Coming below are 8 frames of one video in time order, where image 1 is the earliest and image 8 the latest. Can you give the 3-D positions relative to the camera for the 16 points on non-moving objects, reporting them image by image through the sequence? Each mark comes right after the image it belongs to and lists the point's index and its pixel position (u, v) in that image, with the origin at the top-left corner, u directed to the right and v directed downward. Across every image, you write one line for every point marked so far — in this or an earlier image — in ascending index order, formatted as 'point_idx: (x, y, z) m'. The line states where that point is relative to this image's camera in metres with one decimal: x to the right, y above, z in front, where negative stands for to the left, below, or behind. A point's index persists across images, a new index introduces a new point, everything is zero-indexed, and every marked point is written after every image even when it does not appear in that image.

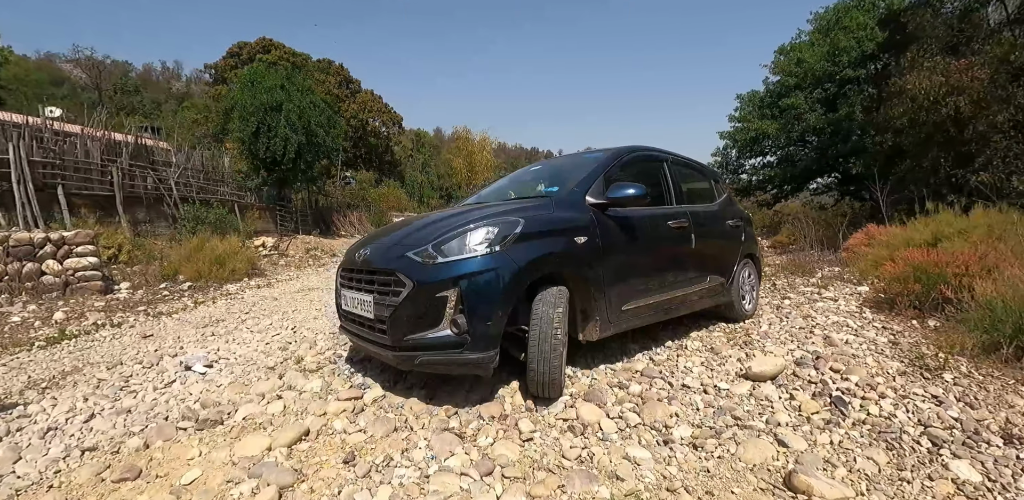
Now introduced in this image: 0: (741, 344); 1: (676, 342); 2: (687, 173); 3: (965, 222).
0: (+1.8, -0.8, +3.6) m
1: (+1.4, -0.8, +3.7) m
2: (+2.2, +0.7, +4.9) m
3: (+7.0, +0.5, +7.1) m
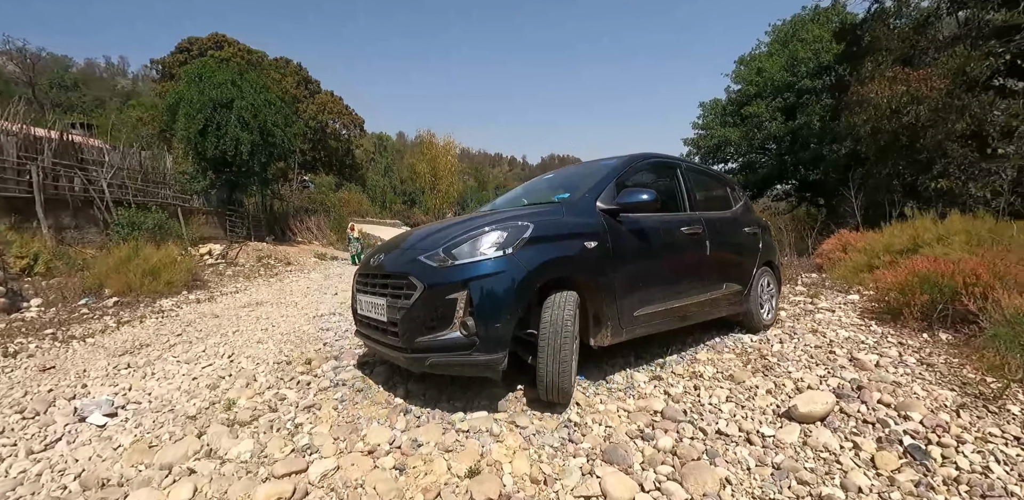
0: (+1.8, -0.8, +3.1) m
1: (+1.3, -0.9, +3.2) m
2: (+2.0, +0.6, +4.5) m
3: (+6.6, +0.4, +7.0) m
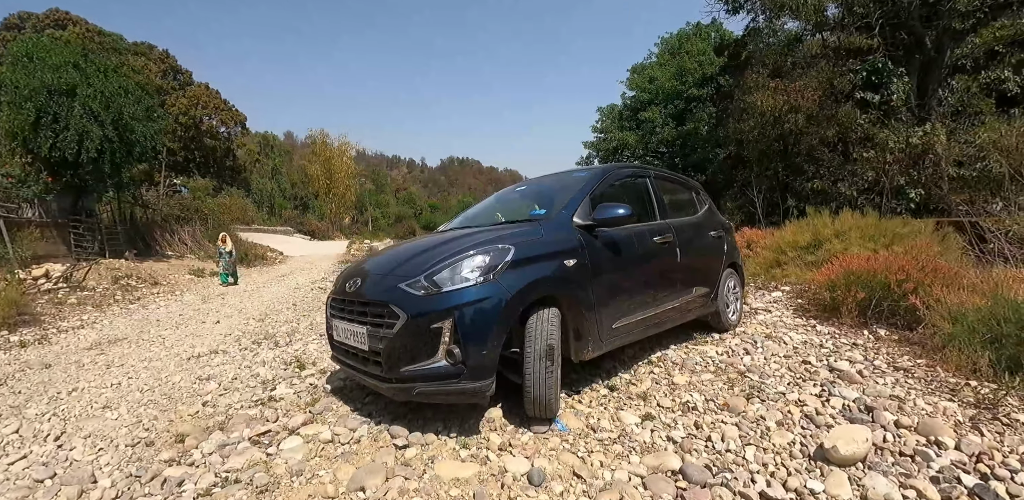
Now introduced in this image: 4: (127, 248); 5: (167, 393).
0: (+1.5, -0.9, +2.8) m
1: (+1.0, -0.9, +2.8) m
2: (+1.5, +0.6, +4.2) m
3: (+5.4, +0.5, +7.6) m
4: (-10.3, 0.0, +12.0) m
5: (-2.8, -1.2, +3.6) m
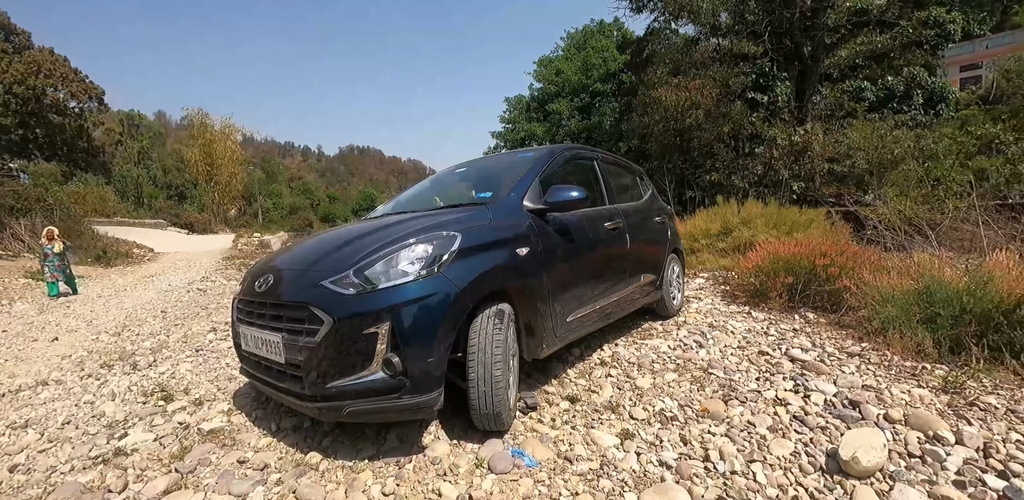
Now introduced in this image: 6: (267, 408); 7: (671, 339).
0: (+1.2, -0.8, +2.5) m
1: (+0.7, -0.9, +2.5) m
2: (+0.9, +0.7, +3.9) m
3: (+4.1, +0.7, +8.0) m
4: (-12.2, +0.1, +9.2) m
5: (-3.2, -1.1, +2.5) m
6: (-1.5, -0.9, +2.7) m
7: (+1.3, -0.7, +3.6) m
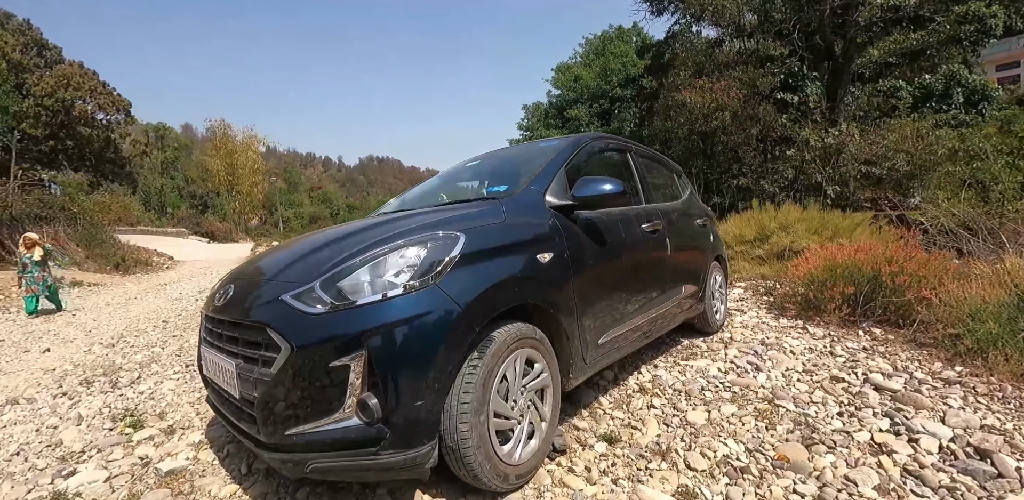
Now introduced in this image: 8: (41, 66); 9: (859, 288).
0: (+1.3, -0.8, +2.0) m
1: (+0.8, -0.9, +2.0) m
2: (+1.0, +0.6, +3.4) m
3: (+4.4, +0.6, +7.4) m
4: (-11.8, -0.1, +9.2) m
5: (-3.1, -1.2, +2.1) m
6: (-1.3, -1.0, +2.2) m
7: (+1.4, -0.7, +3.1) m
8: (-19.6, +7.7, +18.6) m
9: (+3.0, -0.3, +3.9) m
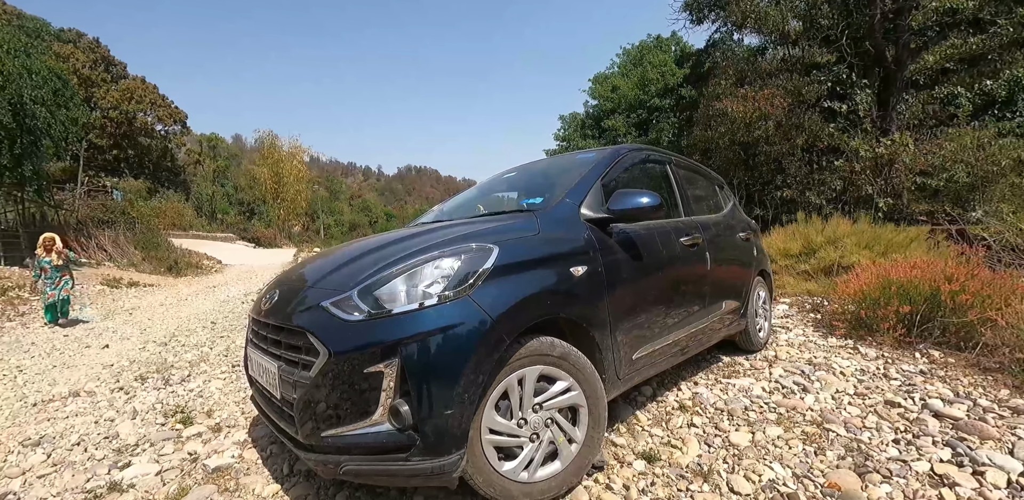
0: (+1.5, -0.9, +1.9) m
1: (+1.0, -0.9, +1.9) m
2: (+1.3, +0.5, +3.3) m
3: (+5.0, +0.3, +7.1) m
4: (-11.1, -0.1, +10.1) m
5: (-2.9, -1.2, +2.3) m
6: (-1.2, -1.0, +2.3) m
7: (+1.6, -0.8, +3.0) m
8: (-18.1, +7.6, +20.0) m
9: (+3.3, -0.5, +3.6) m
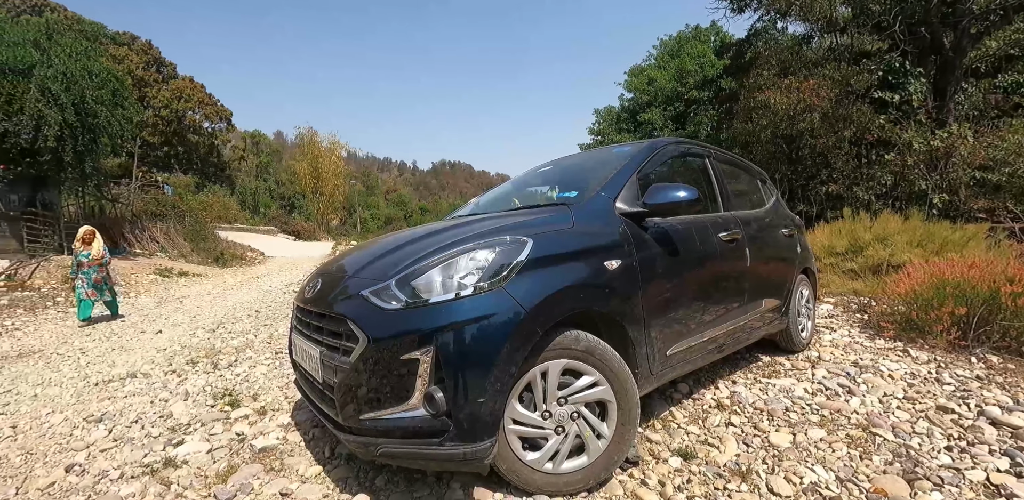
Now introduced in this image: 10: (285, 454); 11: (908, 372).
0: (+1.6, -0.9, +1.8) m
1: (+1.1, -0.9, +1.8) m
2: (+1.6, +0.6, +3.2) m
3: (+5.4, +0.4, +6.7) m
4: (-10.4, +0.1, +10.8) m
5: (-2.7, -1.1, +2.5) m
6: (-1.0, -1.0, +2.4) m
7: (+1.8, -0.8, +2.9) m
8: (-16.6, +8.0, +21.1) m
9: (+3.5, -0.5, +3.4) m
10: (-1.1, -1.0, +2.2) m
11: (+2.6, -0.8, +2.9) m
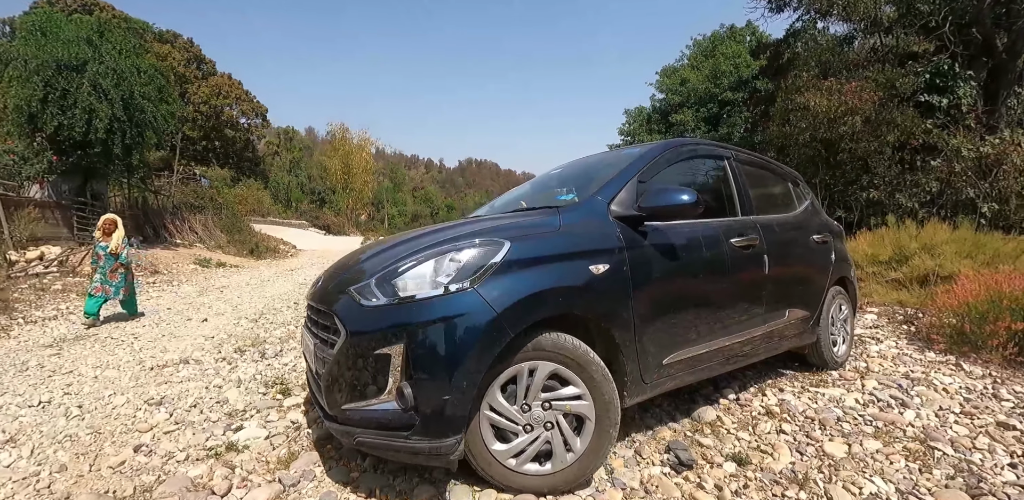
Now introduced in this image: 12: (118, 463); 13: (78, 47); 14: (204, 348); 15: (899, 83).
0: (+1.8, -0.9, +1.8) m
1: (+1.3, -0.9, +1.8) m
2: (+1.9, +0.5, +3.2) m
3: (+5.9, +0.2, +6.5) m
4: (-9.7, +0.4, +11.3) m
5: (-2.5, -1.0, +2.7) m
6: (-0.8, -0.9, +2.5) m
7: (+2.1, -0.9, +2.8) m
8: (-15.2, +8.4, +21.9) m
9: (+3.8, -0.5, +3.3) m
10: (-0.9, -1.0, +2.3) m
11: (+2.9, -0.9, +2.8) m
12: (-2.0, -1.1, +2.3) m
13: (-9.6, +4.5, +9.7) m
14: (-3.0, -0.9, +4.4) m
15: (+8.1, +3.5, +9.4) m
